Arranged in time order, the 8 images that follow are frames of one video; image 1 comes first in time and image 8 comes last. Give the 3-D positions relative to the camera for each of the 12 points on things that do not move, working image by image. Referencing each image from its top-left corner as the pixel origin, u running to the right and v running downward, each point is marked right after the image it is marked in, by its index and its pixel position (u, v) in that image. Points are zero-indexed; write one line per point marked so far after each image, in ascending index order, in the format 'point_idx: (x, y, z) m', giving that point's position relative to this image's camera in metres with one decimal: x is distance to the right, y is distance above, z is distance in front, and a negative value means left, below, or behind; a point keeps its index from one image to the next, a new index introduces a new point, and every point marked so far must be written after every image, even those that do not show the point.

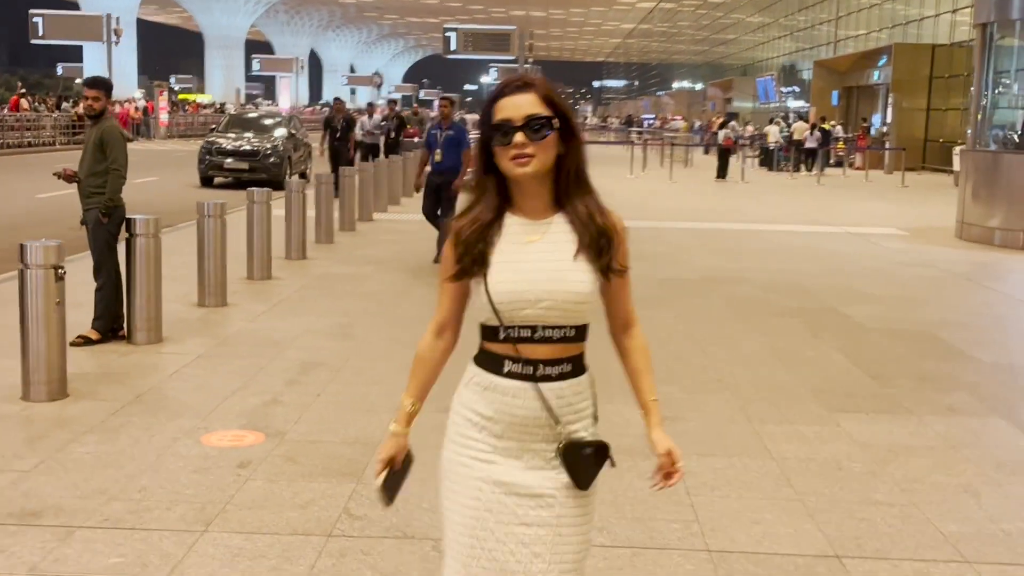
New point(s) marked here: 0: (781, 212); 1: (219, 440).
0: (+5.0, +1.5, +19.4) m
1: (-1.6, -0.8, +5.3) m
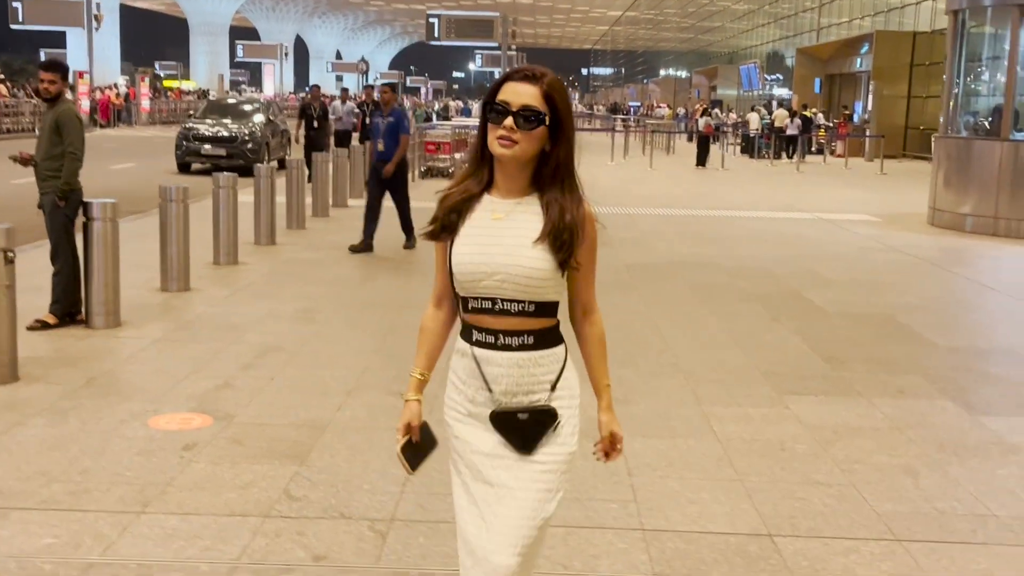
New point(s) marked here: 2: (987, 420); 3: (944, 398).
0: (+4.6, +1.7, +19.5) m
1: (-1.8, -0.7, +5.3) m
2: (+2.6, -0.7, +5.6) m
3: (+2.4, -0.6, +5.9) m
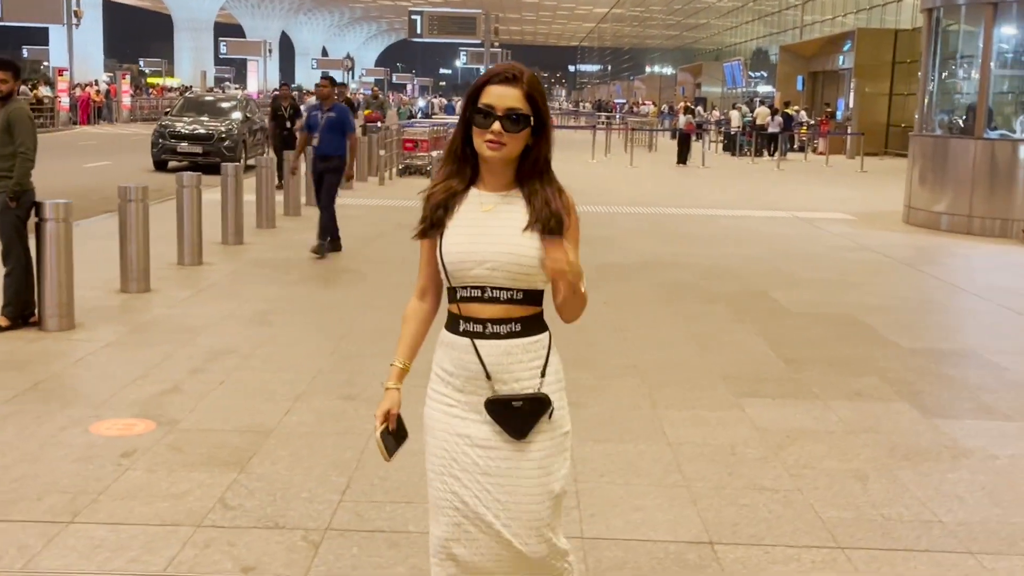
0: (+4.2, +1.8, +19.4) m
1: (-2.1, -0.7, +5.2) m
2: (+2.3, -0.7, +5.5) m
3: (+2.2, -0.6, +5.8) m
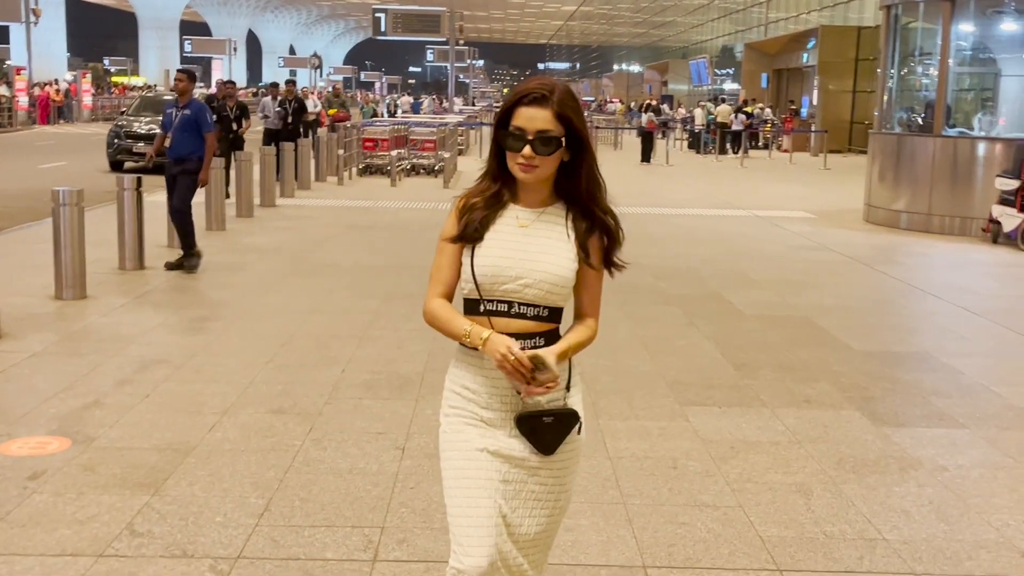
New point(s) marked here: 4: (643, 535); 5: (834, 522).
0: (+3.5, +1.8, +19.3) m
1: (-2.4, -0.8, +4.9) m
2: (+2.0, -0.7, +5.4) m
3: (+1.8, -0.6, +5.7) m
4: (+0.6, -1.1, +4.2) m
5: (+1.4, -1.0, +4.3) m
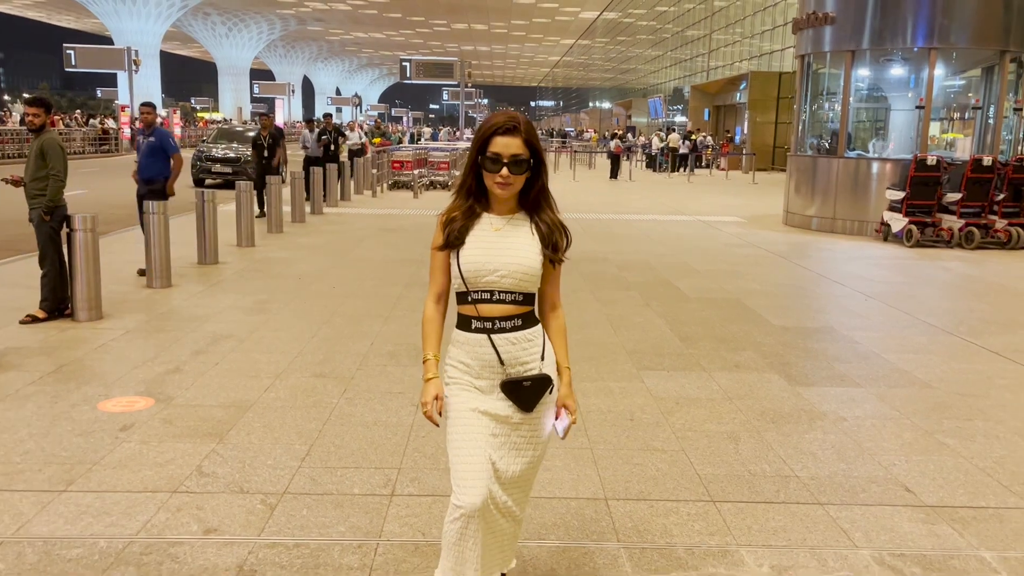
0: (+4.0, +1.4, +20.5) m
1: (-2.5, -0.7, +6.4) m
2: (+1.9, -0.7, +6.6) m
3: (+1.8, -0.6, +6.9) m
4: (+0.5, -1.0, +5.5) m
5: (+1.3, -1.0, +5.6) m
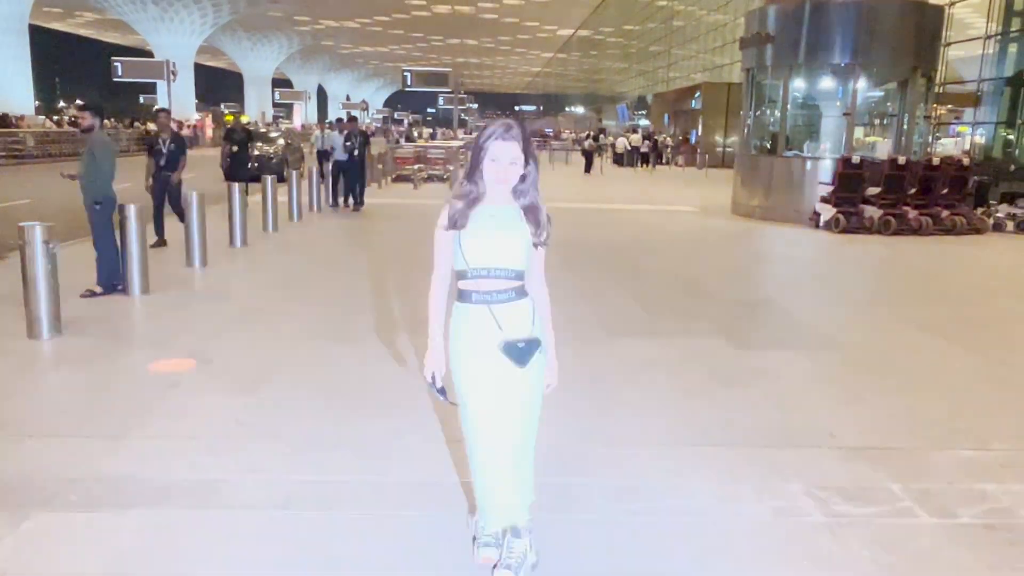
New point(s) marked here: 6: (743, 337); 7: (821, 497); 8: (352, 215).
0: (+3.8, +1.8, +21.6) m
1: (-2.6, -0.6, +7.4) m
2: (+1.8, -0.5, +7.7) m
3: (+1.7, -0.4, +8.0) m
4: (+0.4, -0.8, +6.6) m
5: (+1.3, -0.8, +6.7) m
6: (+1.9, -0.4, +8.2) m
7: (+1.6, -1.1, +5.5) m
8: (-2.6, +1.2, +16.6) m
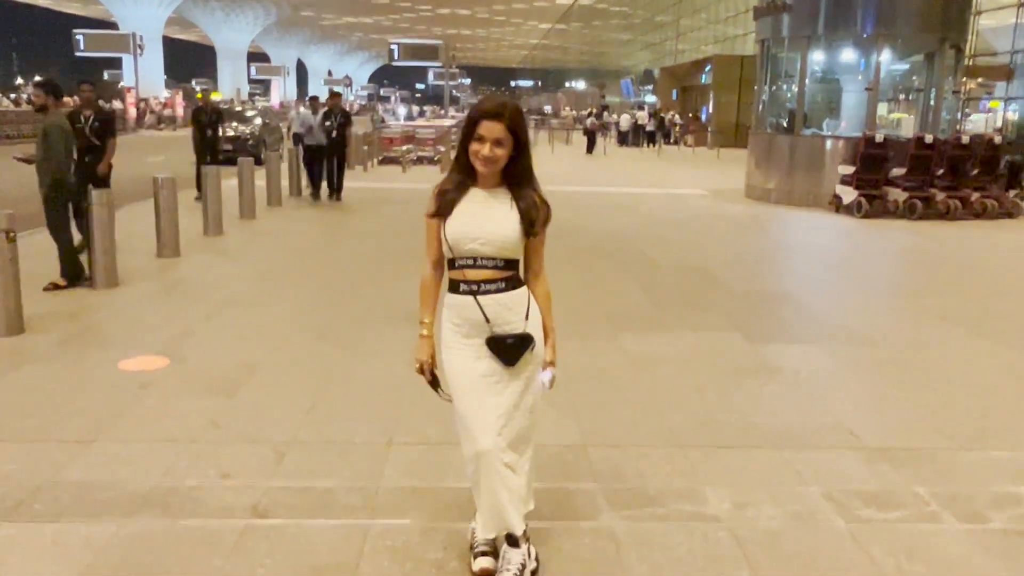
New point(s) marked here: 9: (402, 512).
0: (+3.6, +2.1, +21.1) m
1: (-2.6, -0.5, +6.9) m
2: (+1.8, -0.4, +7.2) m
3: (+1.7, -0.3, +7.5) m
4: (+0.4, -0.8, +6.1) m
5: (+1.2, -0.8, +6.2) m
6: (+1.9, -0.3, +7.7) m
7: (+1.6, -1.1, +5.0) m
8: (-2.8, +1.4, +16.0) m
9: (-0.5, -1.1, +4.9) m
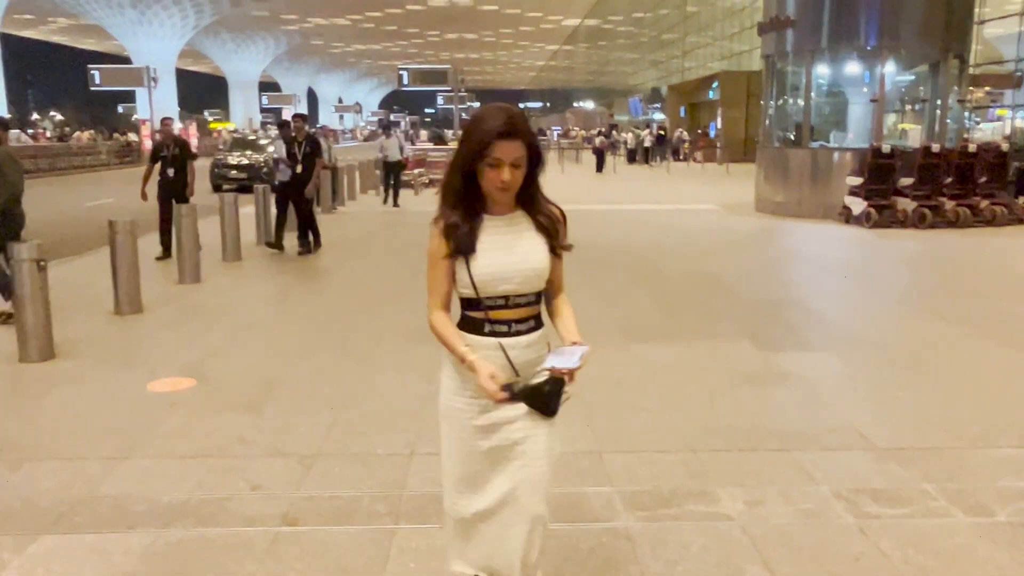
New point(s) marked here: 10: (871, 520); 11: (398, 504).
0: (+4.0, +1.8, +21.3) m
1: (-2.4, -0.7, +7.1) m
2: (+1.9, -0.5, +7.4) m
3: (+1.8, -0.4, +7.7) m
4: (+0.5, -0.8, +6.3) m
5: (+1.4, -0.8, +6.4) m
6: (+2.0, -0.4, +7.8) m
7: (+1.7, -1.1, +5.2) m
8: (-2.5, +1.0, +16.3) m
9: (-0.4, -1.2, +5.1) m
10: (+1.7, -1.1, +4.9) m
11: (-0.6, -1.1, +5.3) m
